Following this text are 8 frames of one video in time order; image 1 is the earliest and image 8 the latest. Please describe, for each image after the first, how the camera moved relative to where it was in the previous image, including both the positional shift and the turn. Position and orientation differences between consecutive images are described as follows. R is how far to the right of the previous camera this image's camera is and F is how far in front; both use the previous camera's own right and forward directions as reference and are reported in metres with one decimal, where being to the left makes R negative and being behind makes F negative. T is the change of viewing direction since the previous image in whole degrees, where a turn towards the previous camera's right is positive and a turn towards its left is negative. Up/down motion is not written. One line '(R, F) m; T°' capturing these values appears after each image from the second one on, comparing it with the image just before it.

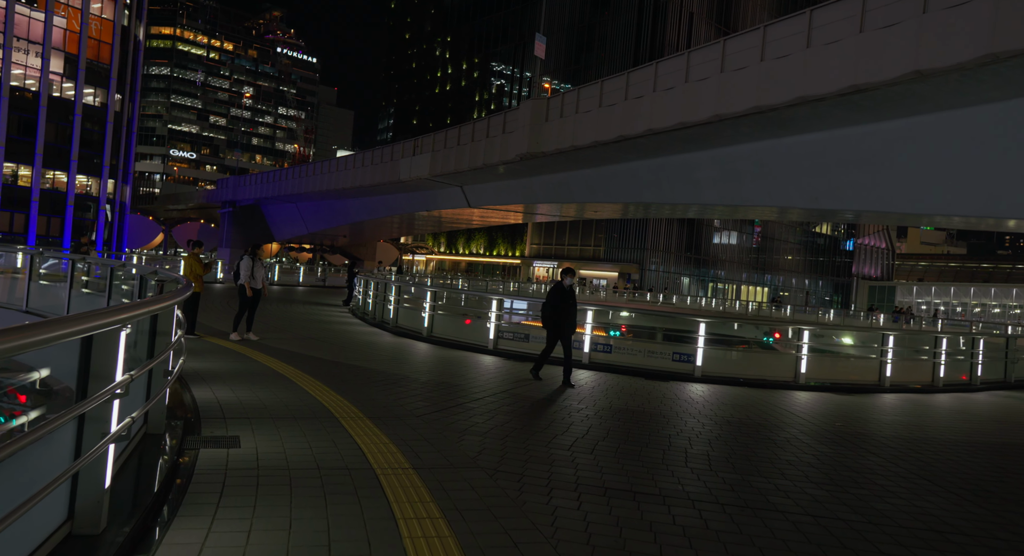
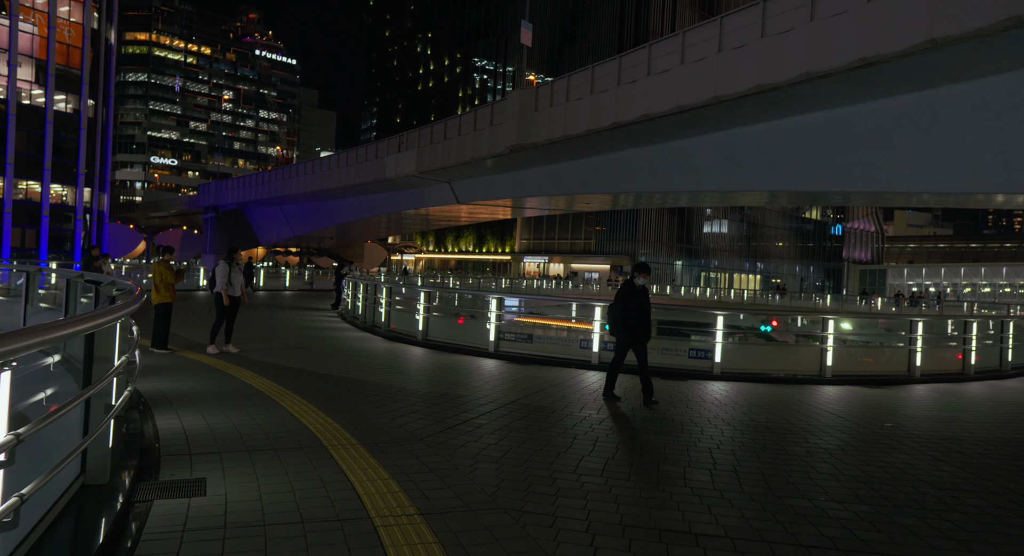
(-0.2, +0.9) m; +1°
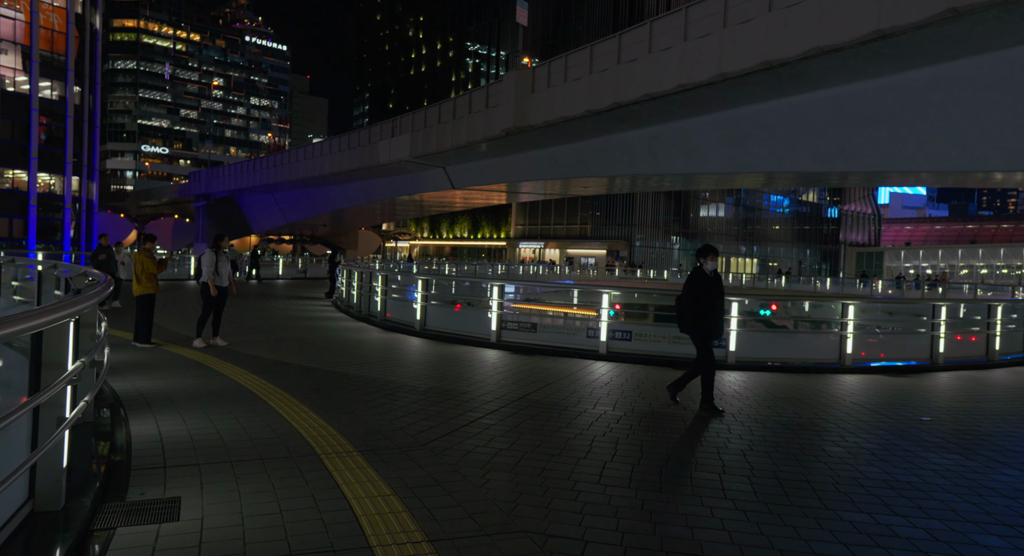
(-0.1, +0.6) m; 0°
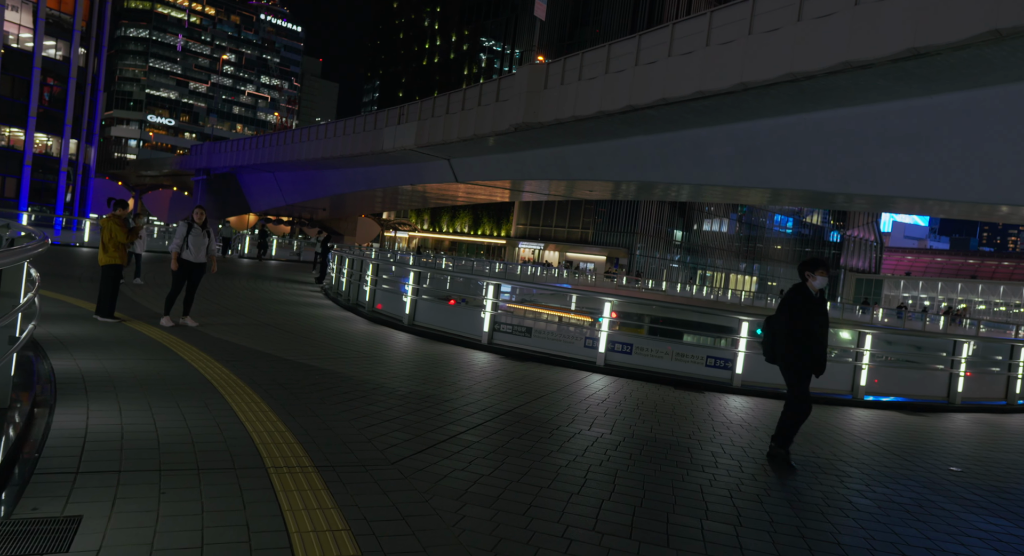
(0.0, +0.7) m; 0°
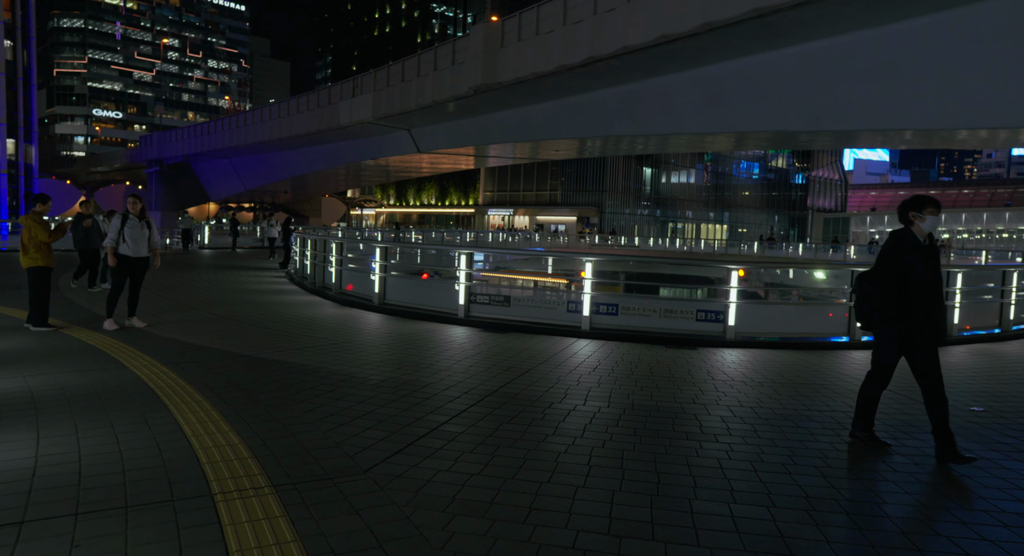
(0.0, +0.6) m; +2°
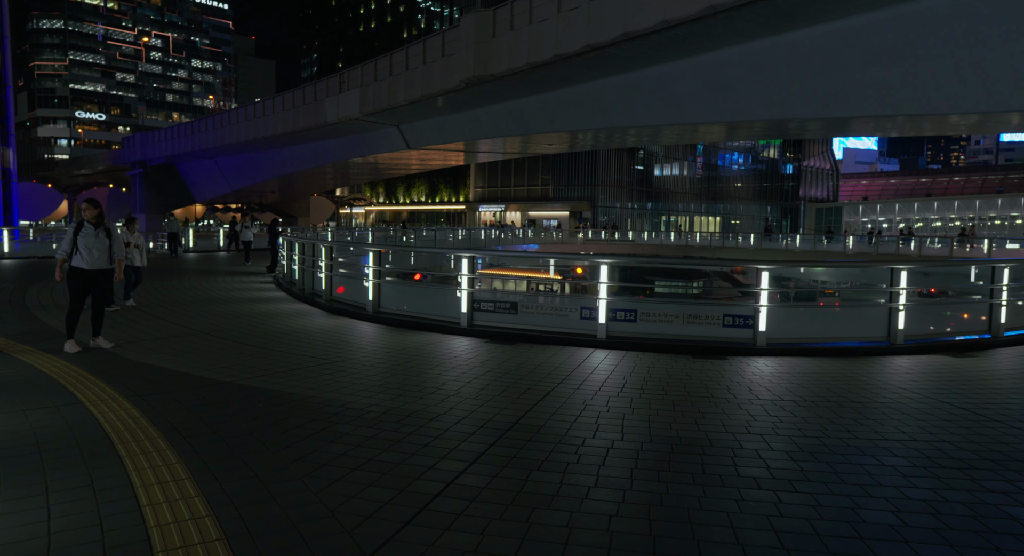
(-0.2, +0.8) m; +1°
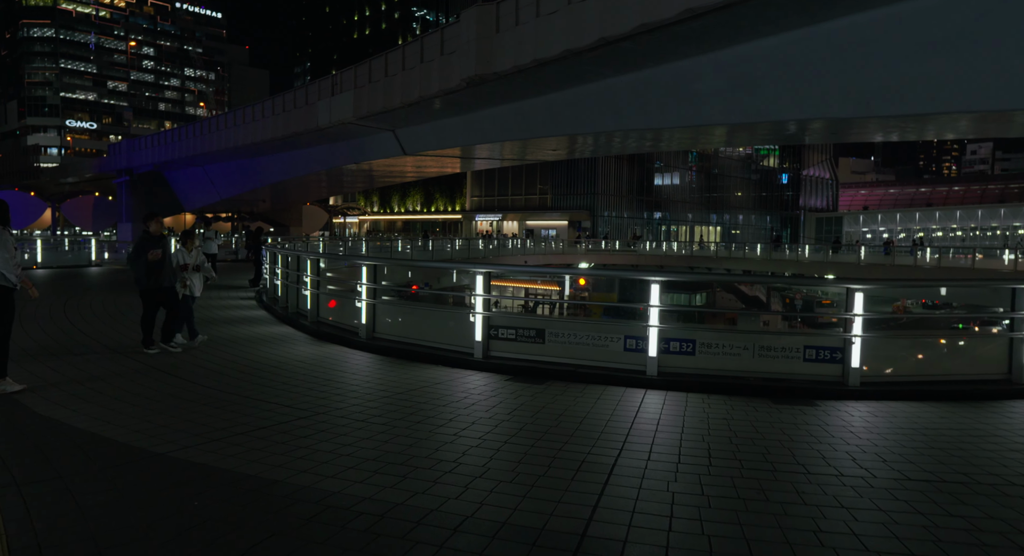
(-0.4, +1.7) m; +1°
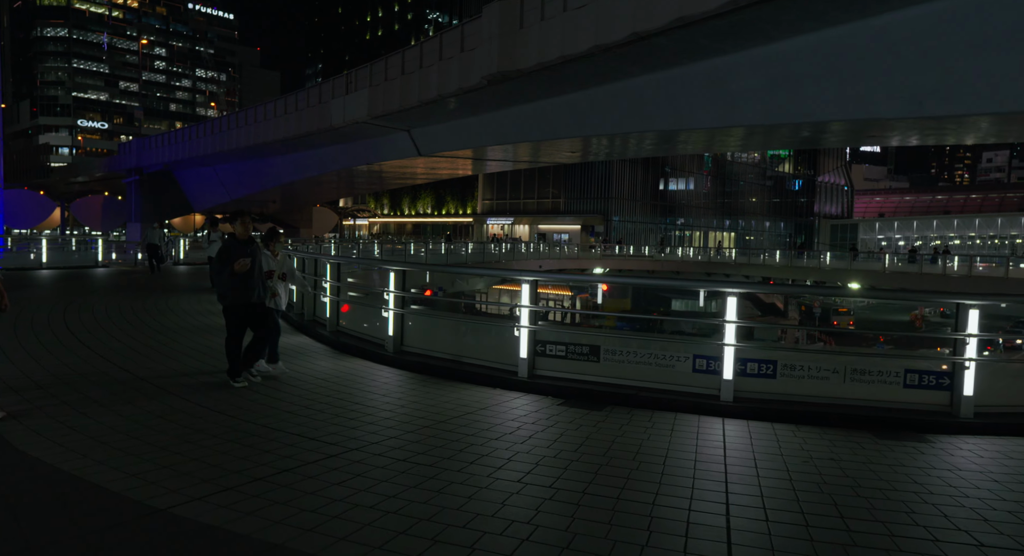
(-0.5, +0.8) m; -1°
